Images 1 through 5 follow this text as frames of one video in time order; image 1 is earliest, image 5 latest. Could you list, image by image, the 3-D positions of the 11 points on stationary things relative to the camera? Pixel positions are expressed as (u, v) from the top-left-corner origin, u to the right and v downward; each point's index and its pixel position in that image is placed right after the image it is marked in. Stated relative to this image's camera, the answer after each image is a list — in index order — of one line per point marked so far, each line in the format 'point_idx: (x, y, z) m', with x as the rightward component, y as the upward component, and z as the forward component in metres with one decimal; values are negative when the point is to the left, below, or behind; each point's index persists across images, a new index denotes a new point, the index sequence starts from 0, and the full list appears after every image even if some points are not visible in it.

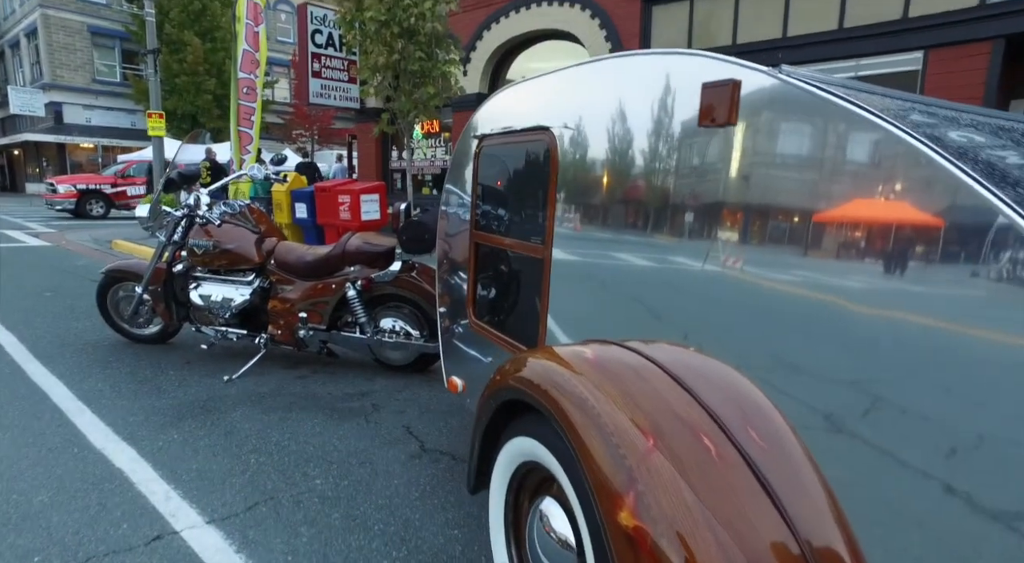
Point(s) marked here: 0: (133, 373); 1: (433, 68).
0: (-2.9, -0.7, +4.5) m
1: (-1.0, +2.7, +7.4) m
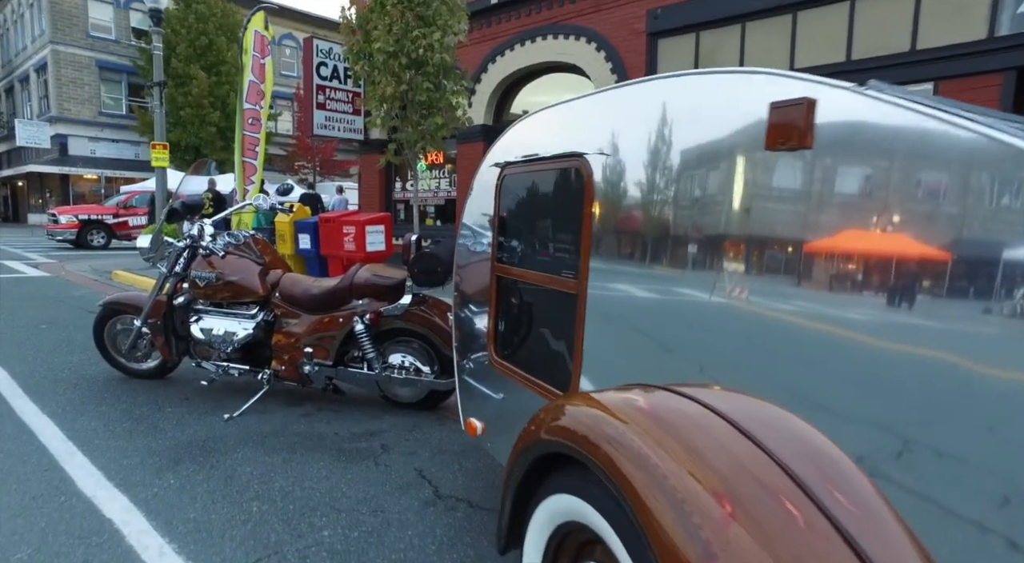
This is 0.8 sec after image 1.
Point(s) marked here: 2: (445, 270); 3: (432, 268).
0: (-2.8, -0.9, +4.3) m
1: (-0.9, +2.3, +7.3) m
2: (-0.5, +0.1, +4.2) m
3: (-0.6, +0.1, +4.2) m
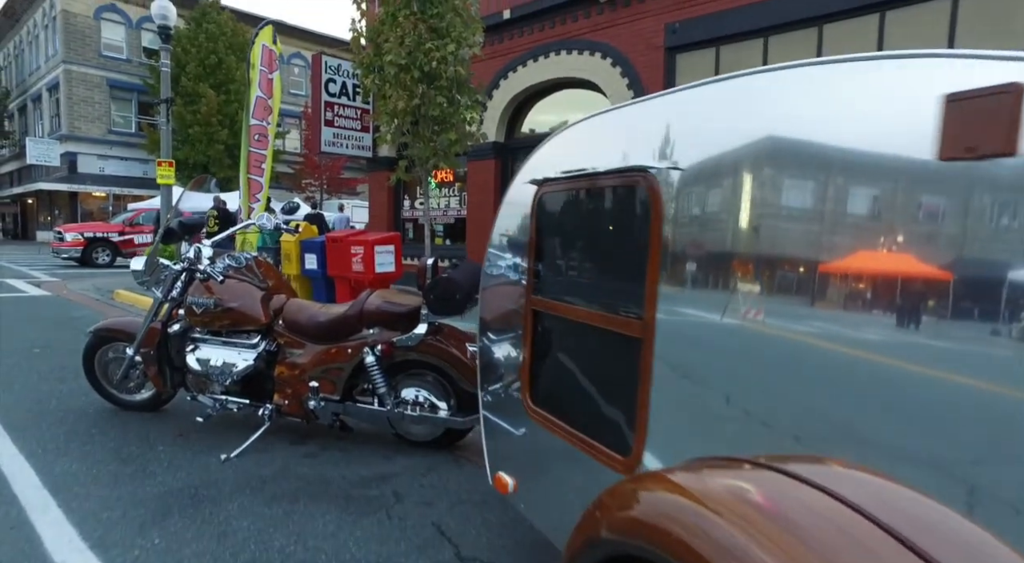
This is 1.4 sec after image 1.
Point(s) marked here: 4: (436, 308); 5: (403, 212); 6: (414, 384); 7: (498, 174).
0: (-2.6, -1.1, +3.9) m
1: (-0.7, +2.0, +7.0) m
2: (-0.3, -0.1, +3.8) m
3: (-0.4, -0.1, +3.8) m
4: (-0.5, -0.2, +3.8) m
5: (-2.7, +1.7, +14.6) m
6: (-0.7, -0.7, +4.1) m
7: (-0.3, +2.2, +12.2) m
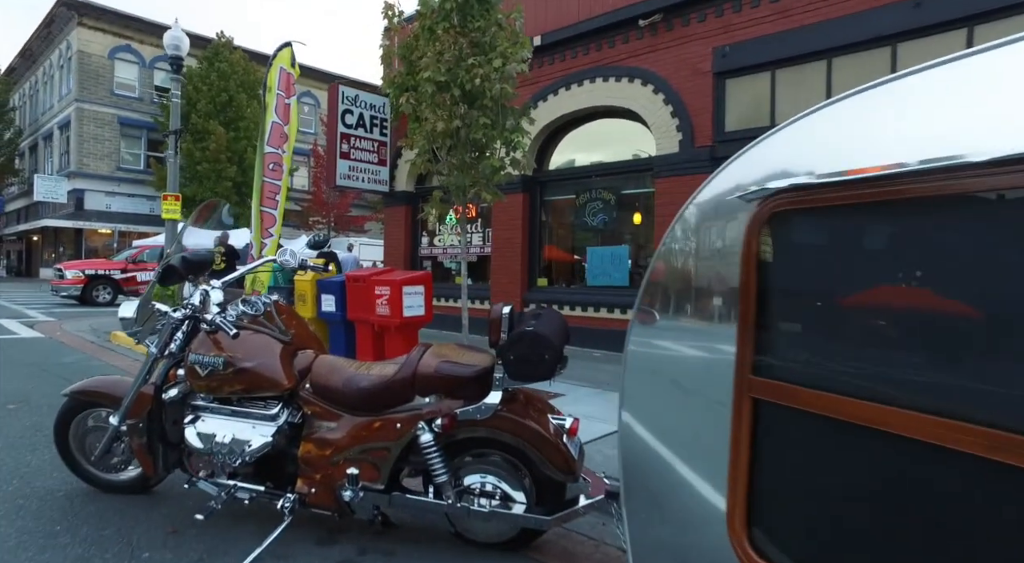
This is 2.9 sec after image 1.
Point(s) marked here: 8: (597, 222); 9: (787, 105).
0: (-2.1, -1.4, +2.9) m
1: (-0.2, +1.5, +6.2) m
2: (+0.2, -0.4, +2.9) m
3: (+0.1, -0.4, +2.9) m
4: (0.0, -0.4, +2.9) m
5: (-2.1, +0.8, +13.8) m
6: (-0.2, -1.0, +3.1) m
7: (+0.3, +1.4, +11.4) m
8: (+1.6, +1.1, +10.8) m
9: (+3.9, +2.5, +8.4) m
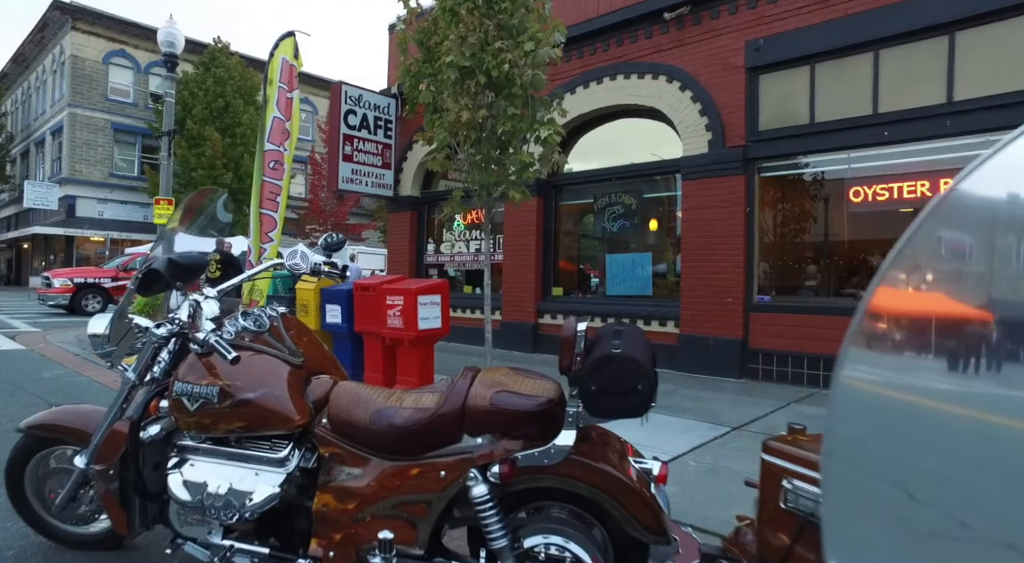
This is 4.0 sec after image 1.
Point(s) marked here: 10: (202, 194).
0: (-1.8, -1.4, +2.2) m
1: (+0.1, +1.4, +5.6) m
2: (+0.5, -0.4, +2.2) m
3: (+0.4, -0.4, +2.2) m
4: (+0.3, -0.5, +2.2) m
5: (-1.9, +0.6, +13.2) m
6: (+0.1, -1.0, +2.4) m
7: (+0.5, +1.2, +10.7) m
8: (+1.8, +0.9, +10.1) m
9: (+4.2, +2.4, +7.8) m
10: (-2.5, +0.7, +4.8) m
